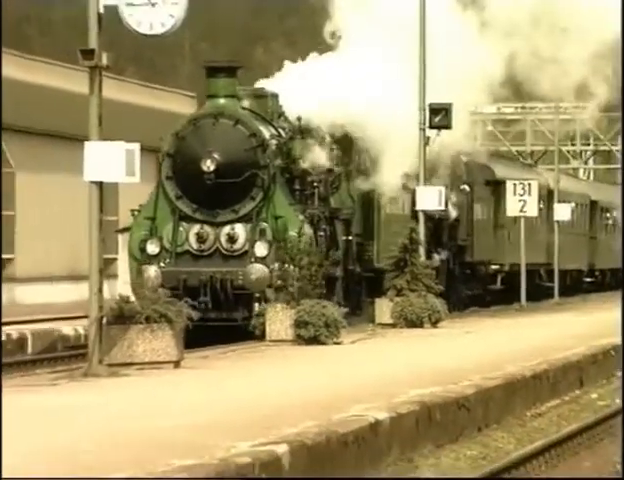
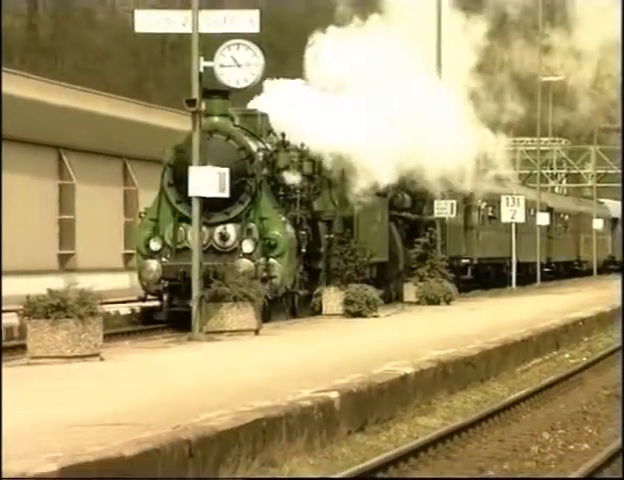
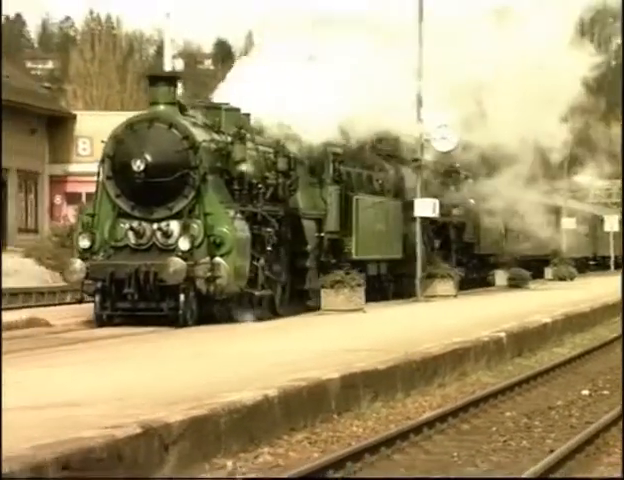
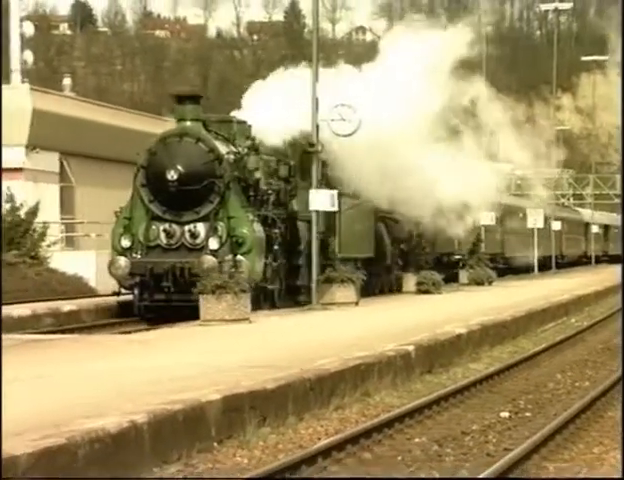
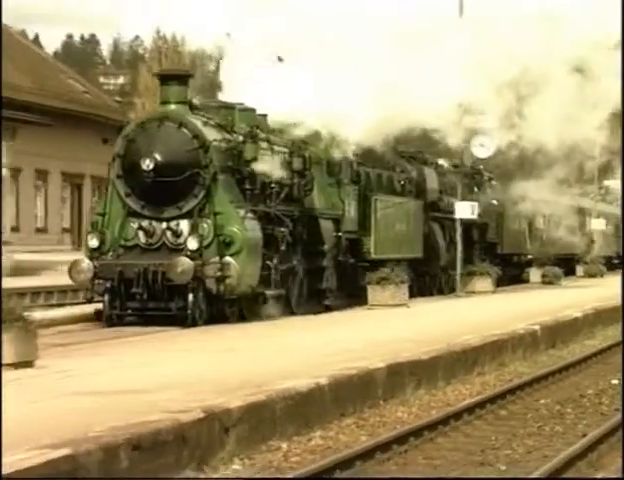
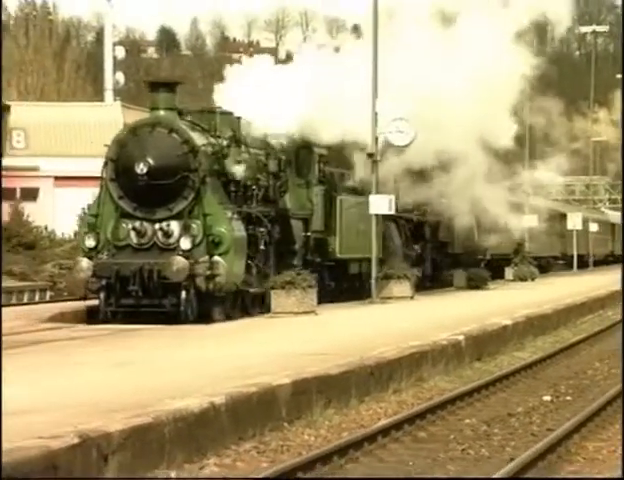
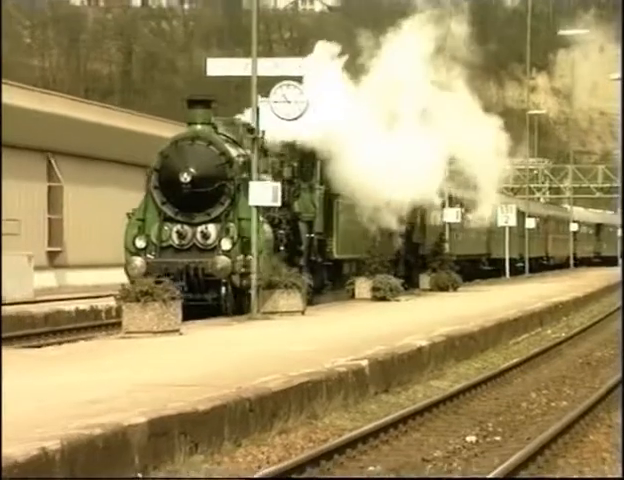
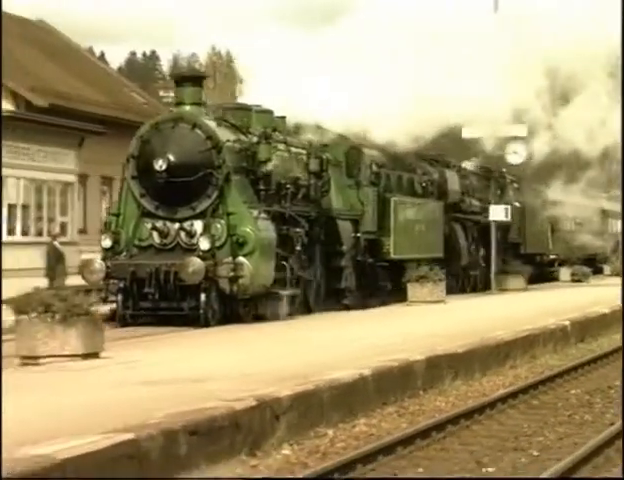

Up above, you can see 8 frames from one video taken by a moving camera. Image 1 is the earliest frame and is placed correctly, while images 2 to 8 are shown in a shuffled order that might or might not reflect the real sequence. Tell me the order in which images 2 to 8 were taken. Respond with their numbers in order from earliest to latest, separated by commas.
2, 7, 4, 6, 3, 5, 8
